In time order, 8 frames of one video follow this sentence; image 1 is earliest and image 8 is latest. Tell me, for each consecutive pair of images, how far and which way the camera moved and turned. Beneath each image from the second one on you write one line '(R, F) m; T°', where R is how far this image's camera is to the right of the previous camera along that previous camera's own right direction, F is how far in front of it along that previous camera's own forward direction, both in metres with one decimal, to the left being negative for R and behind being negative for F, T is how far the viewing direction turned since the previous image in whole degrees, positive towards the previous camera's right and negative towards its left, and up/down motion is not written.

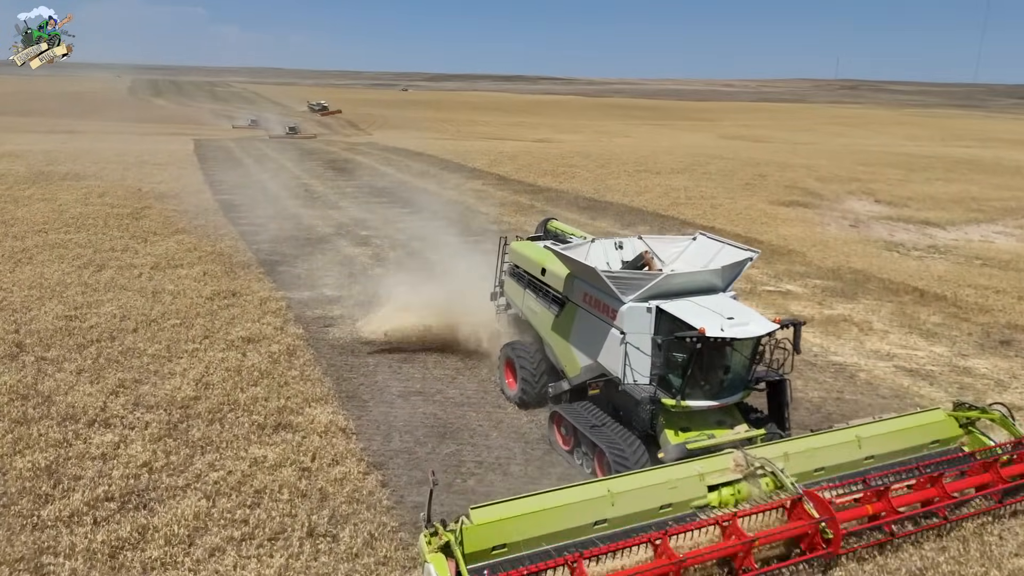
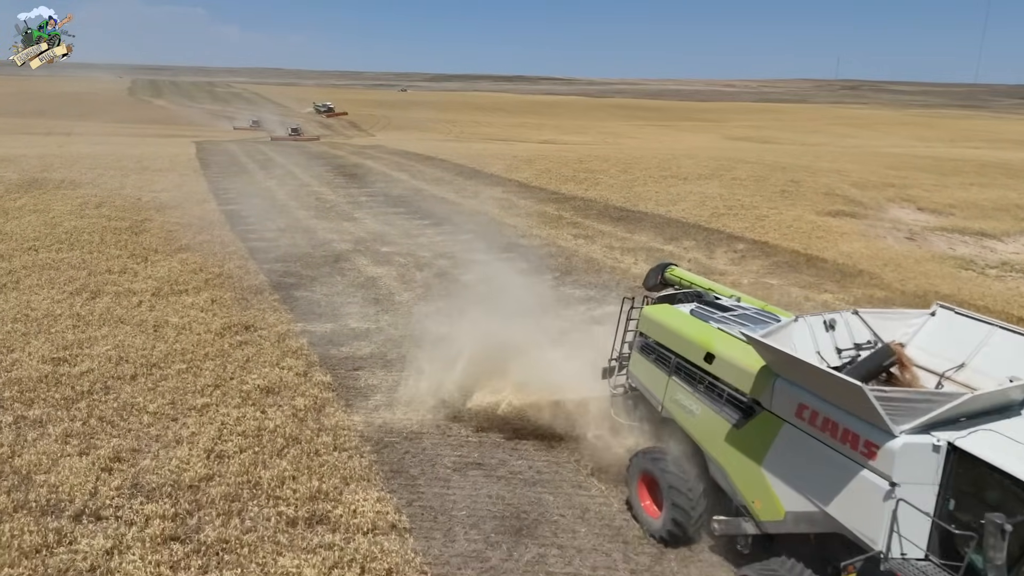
(-0.7, +1.2) m; 0°
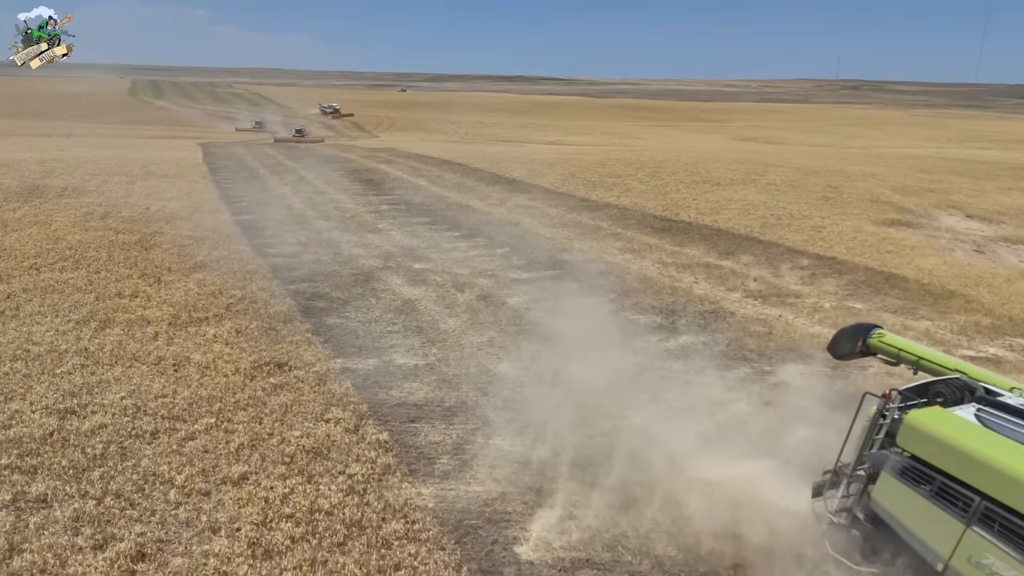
(-0.8, +1.1) m; 0°
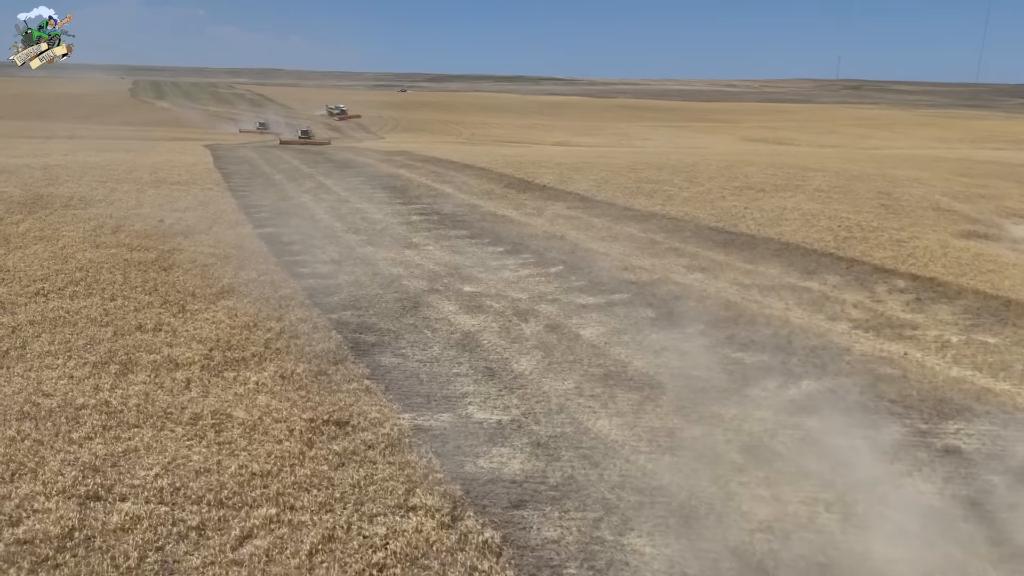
(-1.0, +1.3) m; 0°
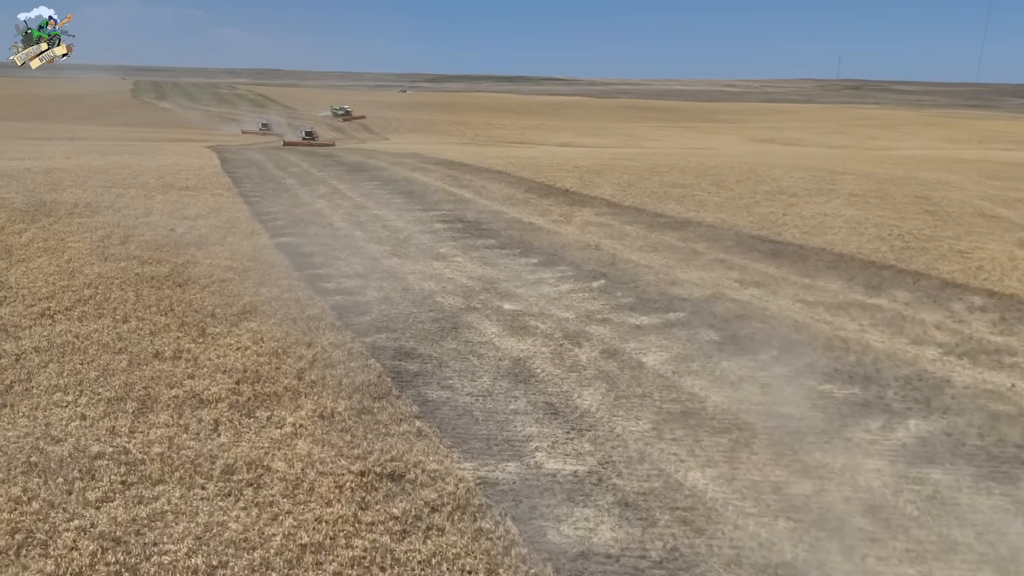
(-0.7, +0.8) m; 0°
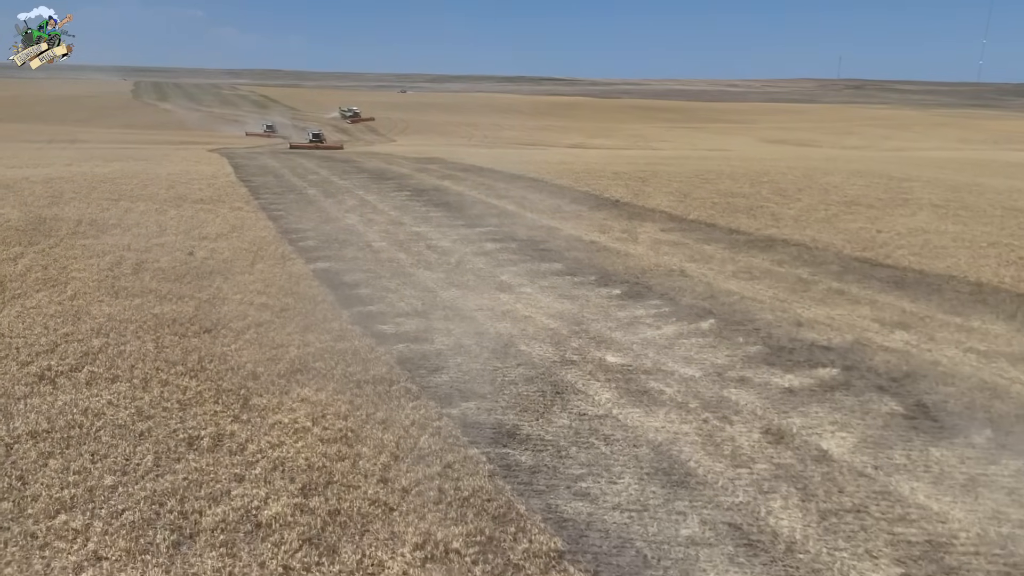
(-1.3, +1.9) m; 0°
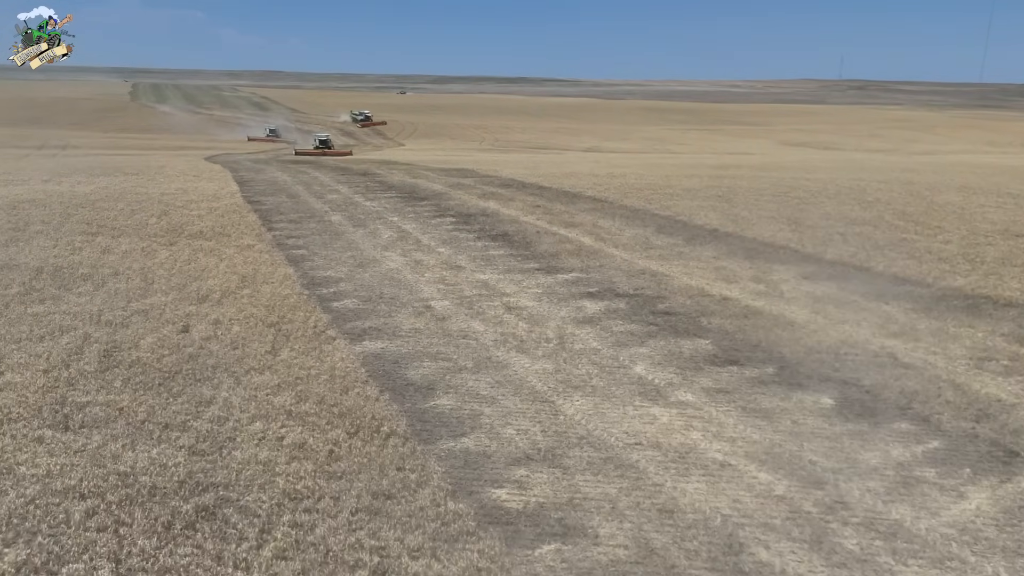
(-1.7, +3.7) m; 0°
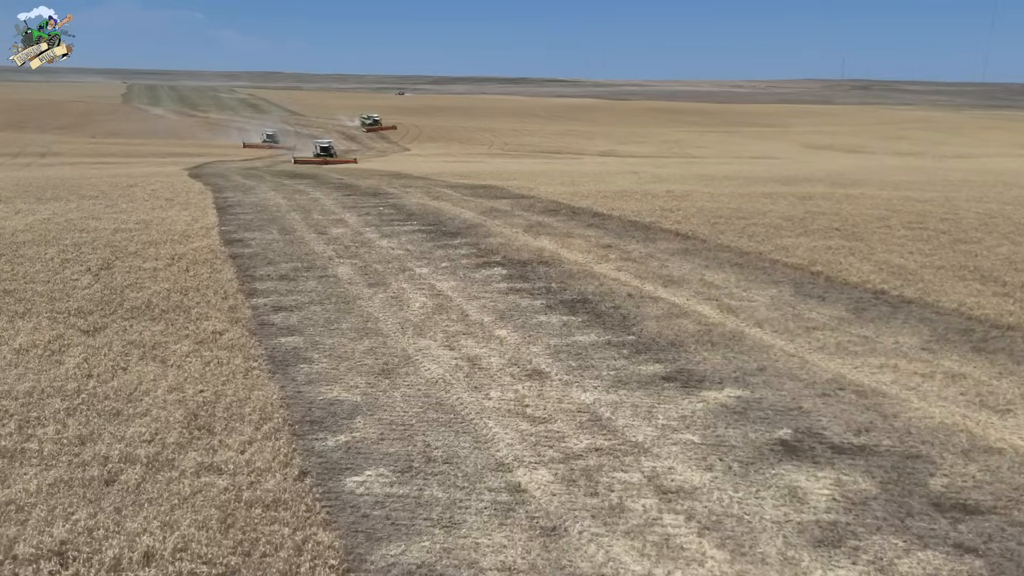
(-1.3, +4.7) m; 0°
